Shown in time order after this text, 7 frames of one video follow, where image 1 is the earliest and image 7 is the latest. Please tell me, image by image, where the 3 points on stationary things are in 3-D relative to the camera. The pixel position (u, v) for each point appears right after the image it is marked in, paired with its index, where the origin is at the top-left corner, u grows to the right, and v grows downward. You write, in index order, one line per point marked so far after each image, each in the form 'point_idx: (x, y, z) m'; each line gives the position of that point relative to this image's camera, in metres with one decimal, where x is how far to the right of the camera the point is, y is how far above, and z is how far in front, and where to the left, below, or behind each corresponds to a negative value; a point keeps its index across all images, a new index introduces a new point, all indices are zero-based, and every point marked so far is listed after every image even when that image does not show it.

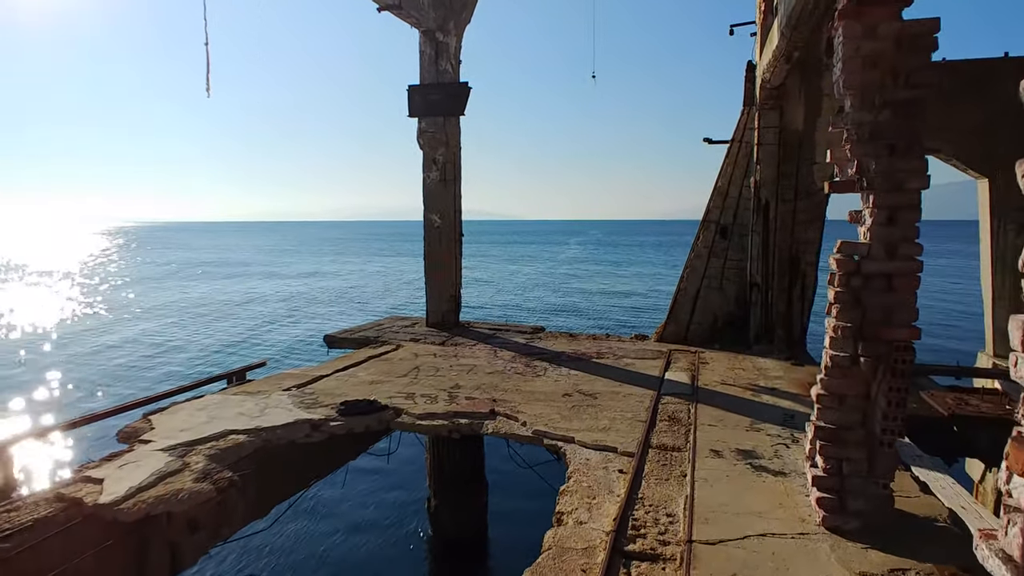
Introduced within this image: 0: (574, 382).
0: (+0.6, -1.0, +7.3) m
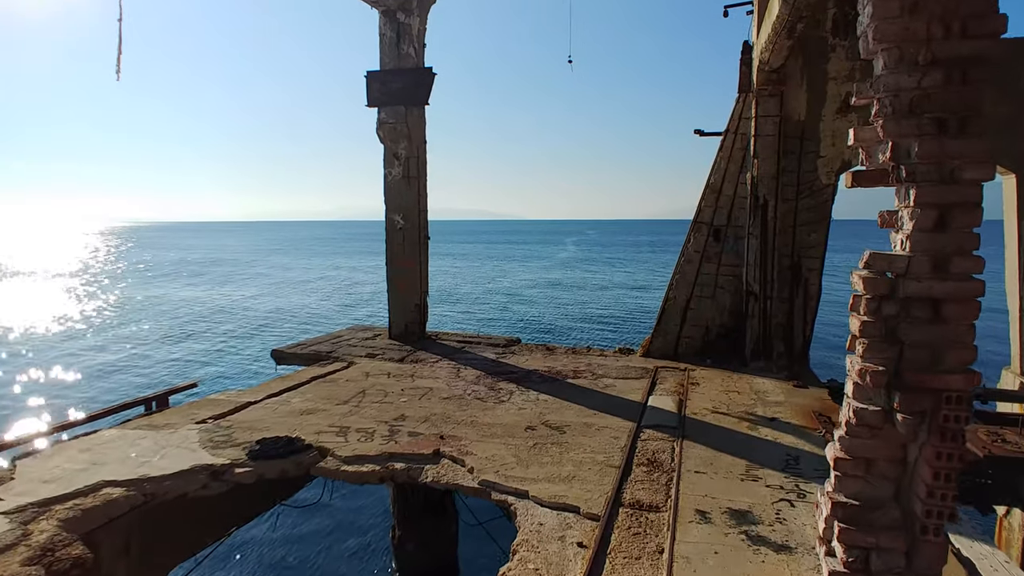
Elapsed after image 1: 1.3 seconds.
0: (+0.2, -1.1, +6.3) m
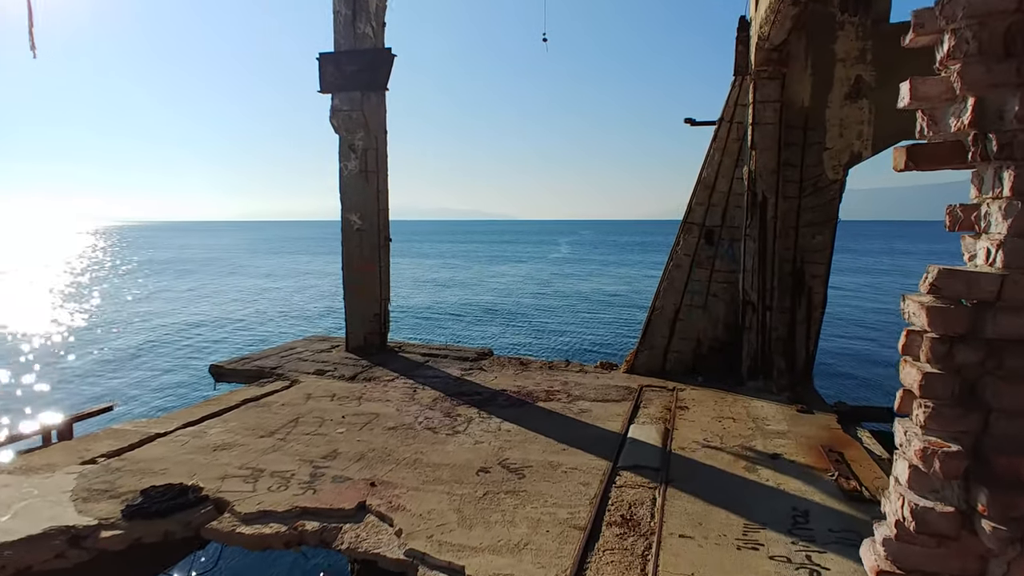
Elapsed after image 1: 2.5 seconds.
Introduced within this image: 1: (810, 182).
0: (-0.1, -1.2, +5.3) m
1: (+3.1, +1.1, +7.3) m
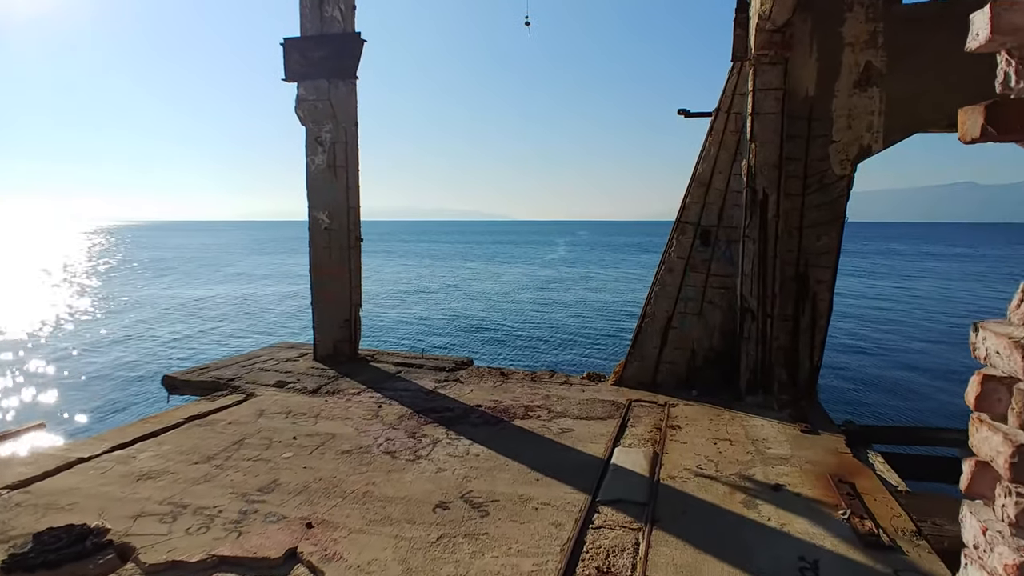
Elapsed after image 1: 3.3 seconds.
0: (-0.3, -1.3, +4.7) m
1: (+2.9, +1.0, +6.7) m
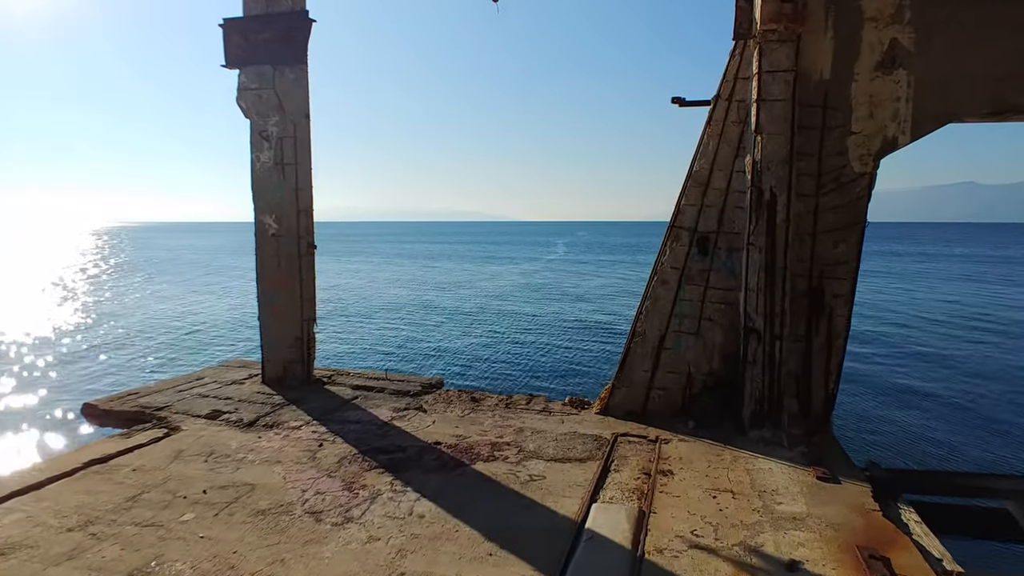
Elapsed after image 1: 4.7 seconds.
0: (-0.6, -1.4, +3.7) m
1: (+2.6, +0.9, +5.7) m
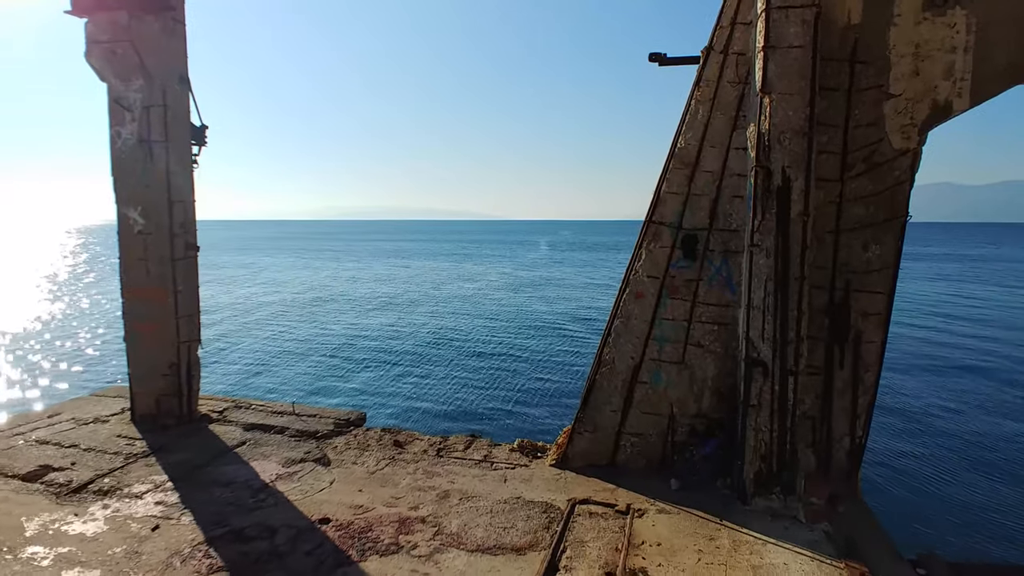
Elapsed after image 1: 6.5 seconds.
0: (-1.0, -1.5, +2.2) m
1: (+2.1, +0.8, +4.2) m
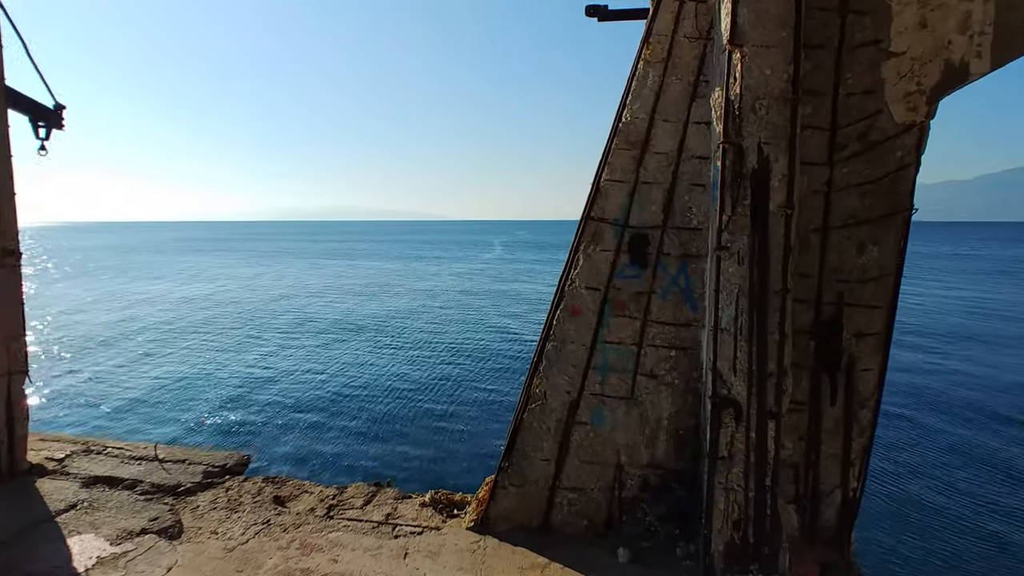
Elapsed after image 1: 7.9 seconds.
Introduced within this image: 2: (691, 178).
0: (-1.4, -1.6, +1.0) m
1: (+1.6, +0.7, +3.3) m
2: (+0.9, +0.6, +3.7) m
